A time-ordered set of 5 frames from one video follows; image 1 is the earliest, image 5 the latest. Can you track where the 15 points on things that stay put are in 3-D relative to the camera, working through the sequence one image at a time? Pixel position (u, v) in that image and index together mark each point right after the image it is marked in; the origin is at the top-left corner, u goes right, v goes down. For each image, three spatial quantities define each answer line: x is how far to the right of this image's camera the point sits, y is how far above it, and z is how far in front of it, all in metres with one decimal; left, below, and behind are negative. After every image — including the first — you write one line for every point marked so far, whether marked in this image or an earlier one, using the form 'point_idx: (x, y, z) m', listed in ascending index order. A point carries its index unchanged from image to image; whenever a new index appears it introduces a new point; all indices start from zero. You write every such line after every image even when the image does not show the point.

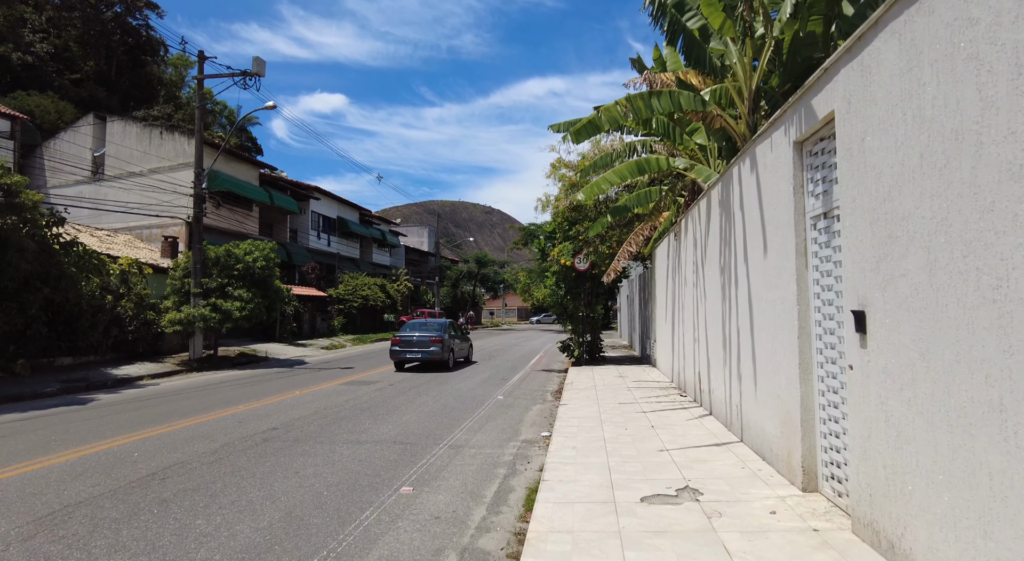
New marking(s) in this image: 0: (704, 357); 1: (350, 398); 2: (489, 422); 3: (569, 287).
0: (+2.9, -1.2, +9.8) m
1: (-3.3, -2.4, +13.2) m
2: (-0.4, -2.3, +10.4) m
3: (+1.8, -0.2, +19.6) m
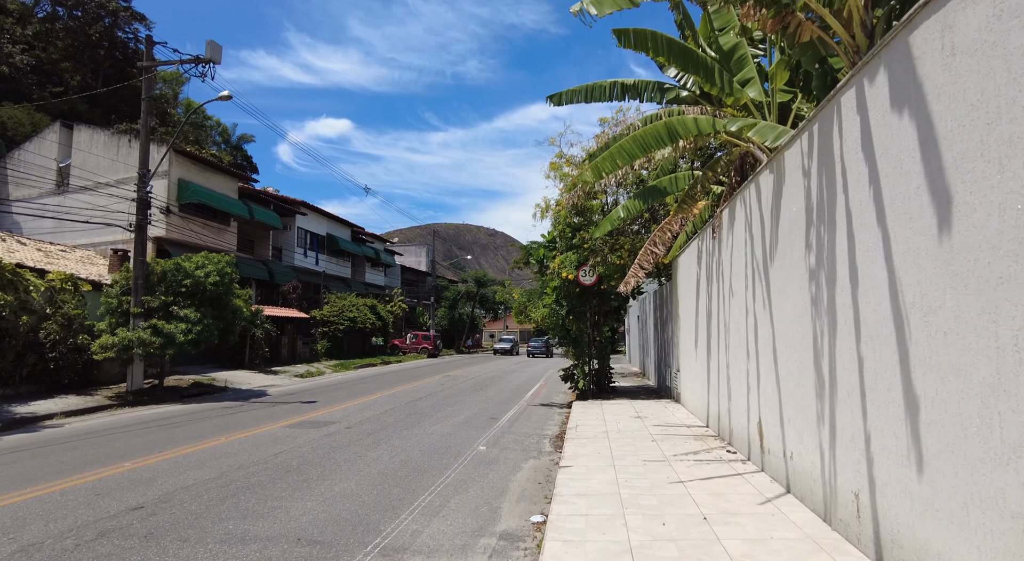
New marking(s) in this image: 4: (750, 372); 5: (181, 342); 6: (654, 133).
0: (+2.7, -1.3, +6.7) m
1: (-3.5, -2.7, +10.1) m
2: (-0.6, -2.5, +7.3) m
3: (+1.6, -0.7, +16.5) m
4: (+2.8, -1.1, +7.5) m
5: (-9.1, -1.7, +17.4) m
6: (+1.7, +1.8, +7.5) m
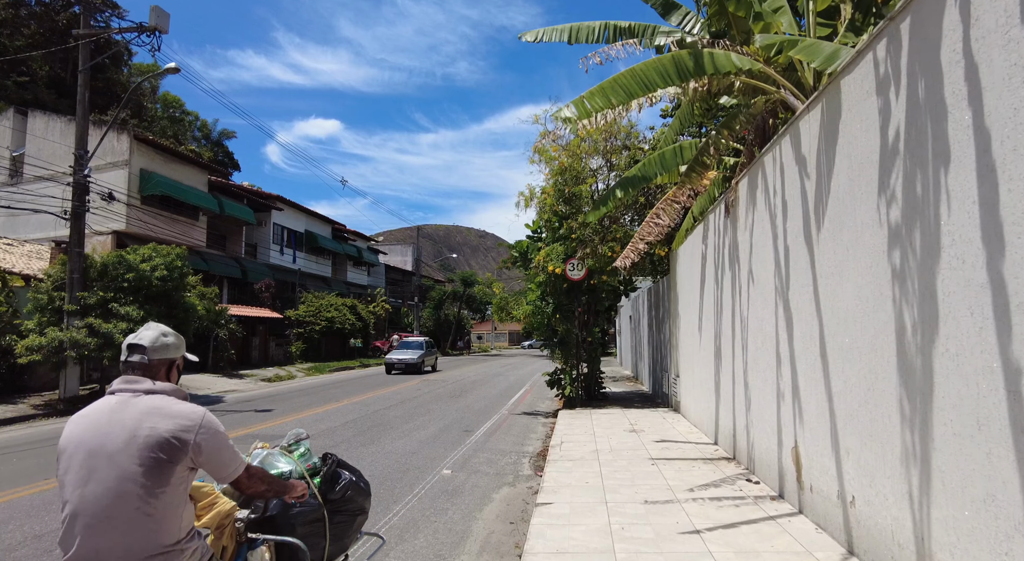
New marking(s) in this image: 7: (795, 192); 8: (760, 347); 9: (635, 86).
0: (+2.4, -1.1, +5.0) m
1: (-3.9, -2.5, +8.3) m
2: (-0.9, -2.3, +5.6) m
3: (+1.1, -0.5, +14.8) m
4: (+2.5, -0.9, +5.8) m
5: (-9.6, -1.5, +15.5) m
6: (+1.3, +1.9, +5.8) m
7: (+2.4, +0.7, +5.3) m
8: (+2.6, -0.7, +6.6) m
9: (+1.1, +1.8, +5.9) m
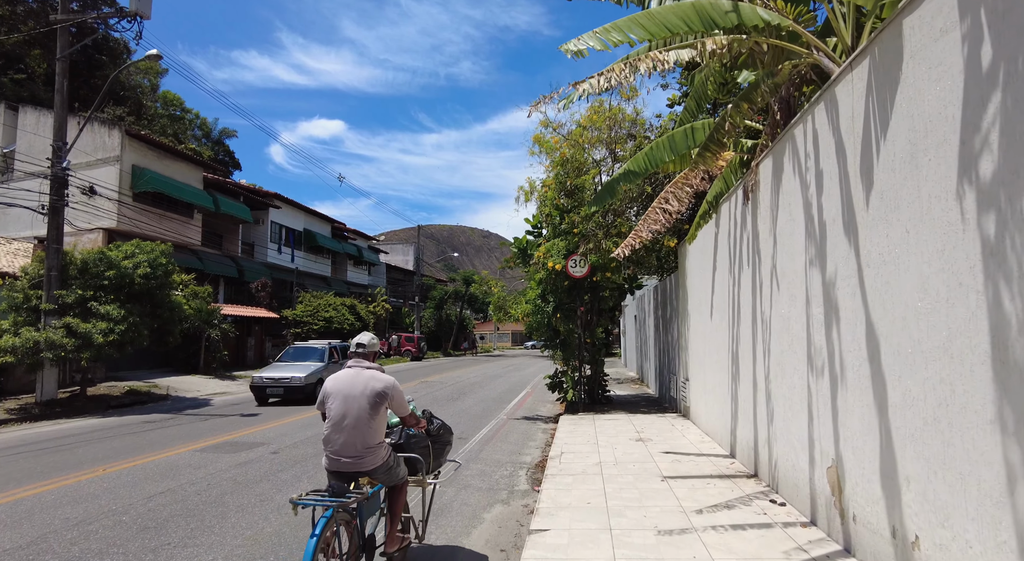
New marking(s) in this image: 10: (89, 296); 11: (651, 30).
0: (+2.3, -1.0, +4.2) m
1: (-4.0, -2.4, +7.5) m
2: (-1.0, -2.2, +4.8) m
3: (+1.1, -0.5, +14.0) m
4: (+2.4, -0.9, +5.0) m
5: (-9.6, -1.5, +14.8) m
6: (+1.3, +2.0, +5.0) m
7: (+2.3, +0.8, +4.5) m
8: (+2.5, -0.6, +5.8) m
9: (+1.0, +1.8, +5.1) m
10: (-10.2, -0.4, +15.3) m
11: (+1.0, +1.9, +5.1) m
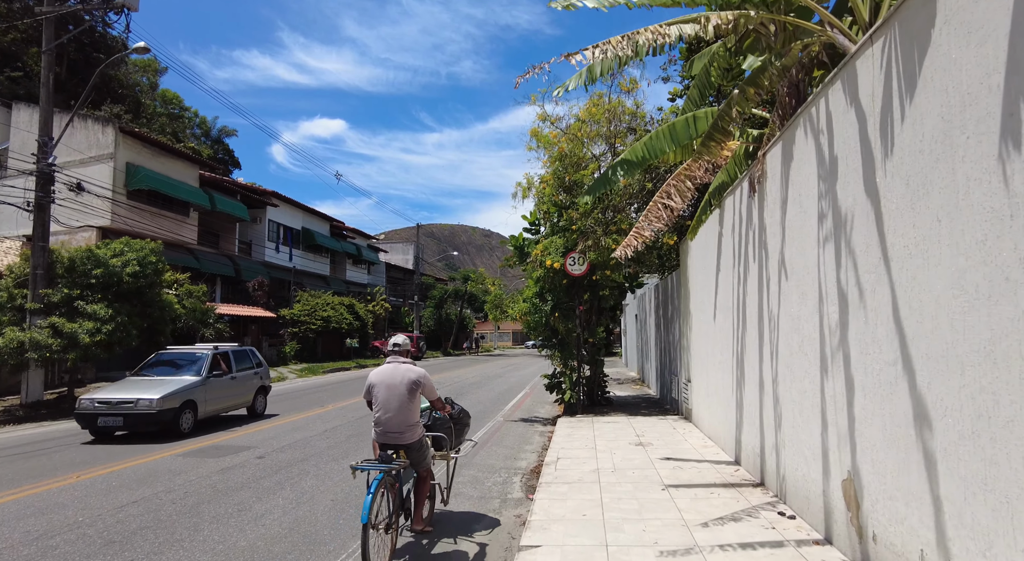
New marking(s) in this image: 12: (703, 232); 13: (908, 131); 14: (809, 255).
0: (+2.2, -1.0, +3.8) m
1: (-4.0, -2.4, +7.1) m
2: (-1.1, -2.2, +4.4) m
3: (+1.0, -0.4, +13.6) m
4: (+2.3, -0.9, +4.6) m
5: (-9.6, -1.4, +14.4) m
6: (+1.2, +2.0, +4.6) m
7: (+2.2, +0.8, +4.1) m
8: (+2.4, -0.6, +5.4) m
9: (+1.0, +1.8, +4.7) m
10: (-10.2, -0.4, +14.9) m
11: (+1.0, +1.9, +4.8) m
12: (+2.7, +0.7, +8.9) m
13: (+2.1, +0.8, +3.3) m
14: (+2.3, +0.2, +5.0) m
